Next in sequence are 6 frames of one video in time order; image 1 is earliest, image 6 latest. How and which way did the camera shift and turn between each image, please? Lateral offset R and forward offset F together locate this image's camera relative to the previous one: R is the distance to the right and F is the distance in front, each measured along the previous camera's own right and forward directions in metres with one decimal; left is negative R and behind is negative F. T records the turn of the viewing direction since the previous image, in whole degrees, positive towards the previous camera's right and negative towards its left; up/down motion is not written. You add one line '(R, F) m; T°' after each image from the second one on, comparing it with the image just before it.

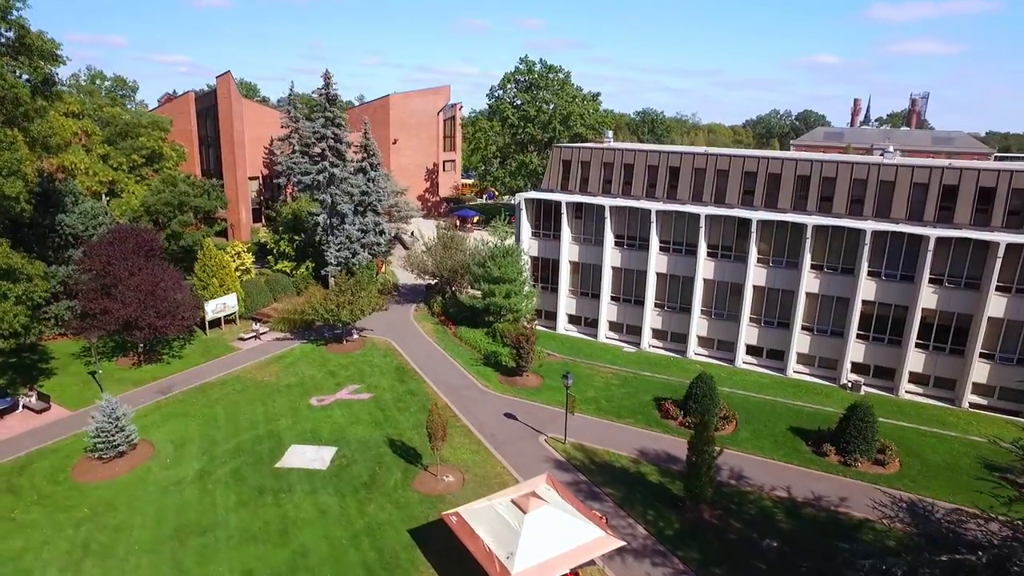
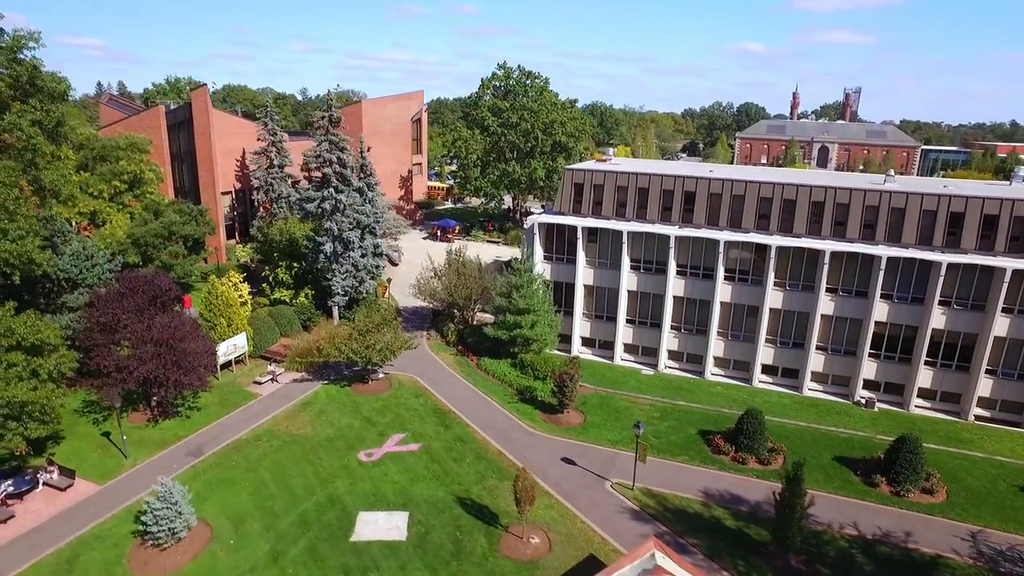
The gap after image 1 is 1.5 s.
(-4.4, +0.6) m; +6°
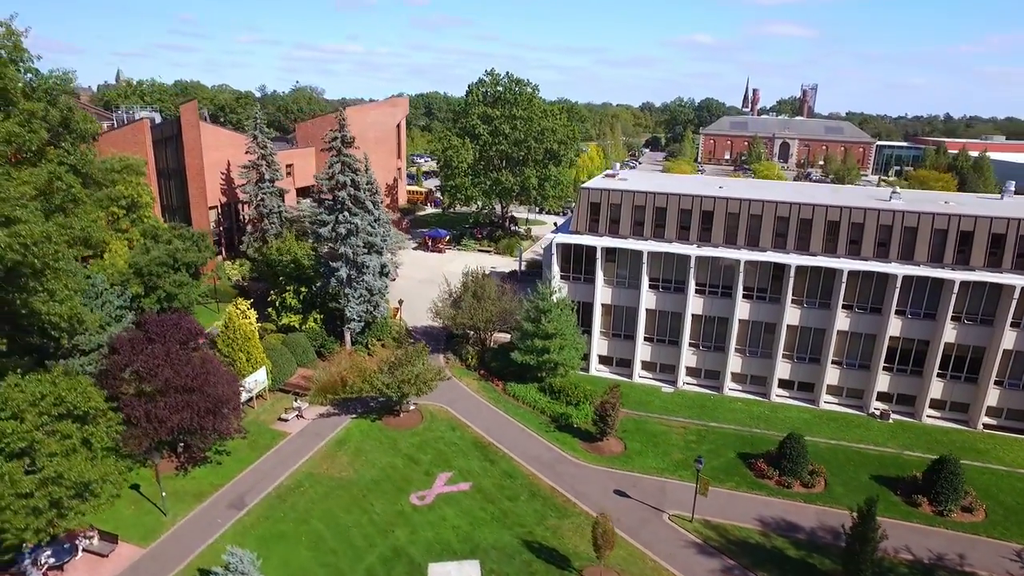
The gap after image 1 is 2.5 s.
(-3.6, +0.4) m; +4°
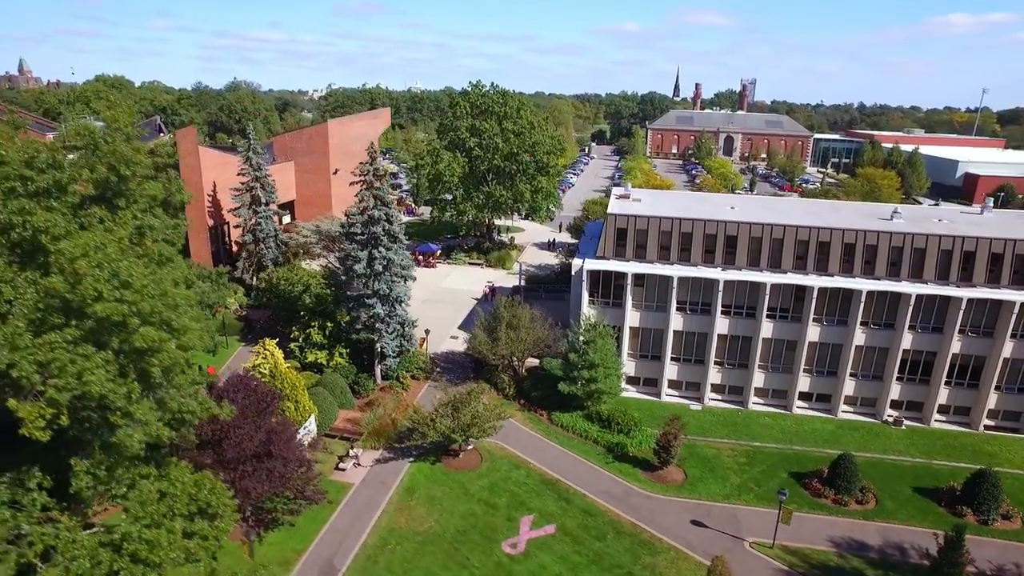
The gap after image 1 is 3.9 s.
(-5.6, +0.1) m; +6°
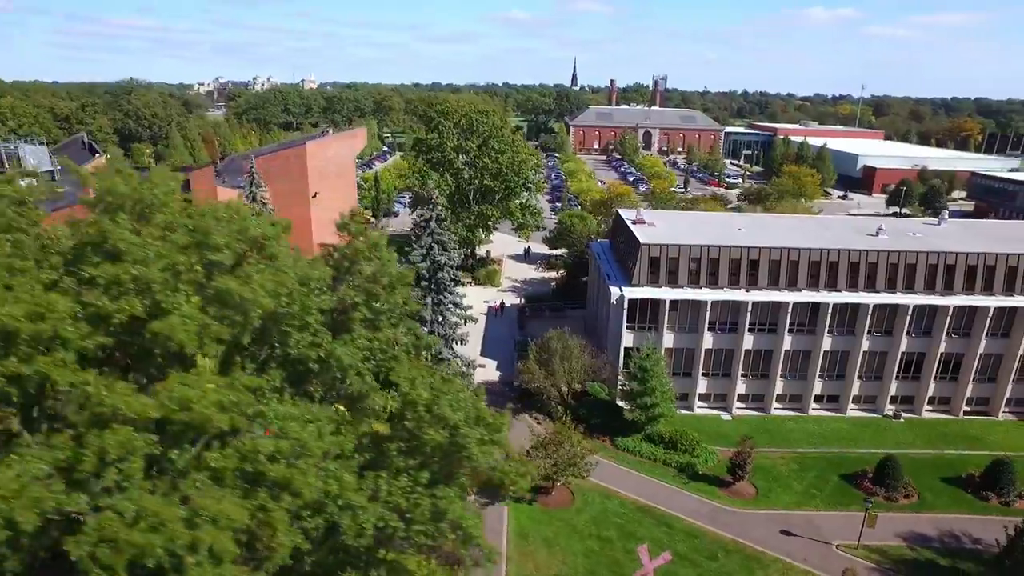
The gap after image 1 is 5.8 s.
(-8.7, -0.4) m; +9°
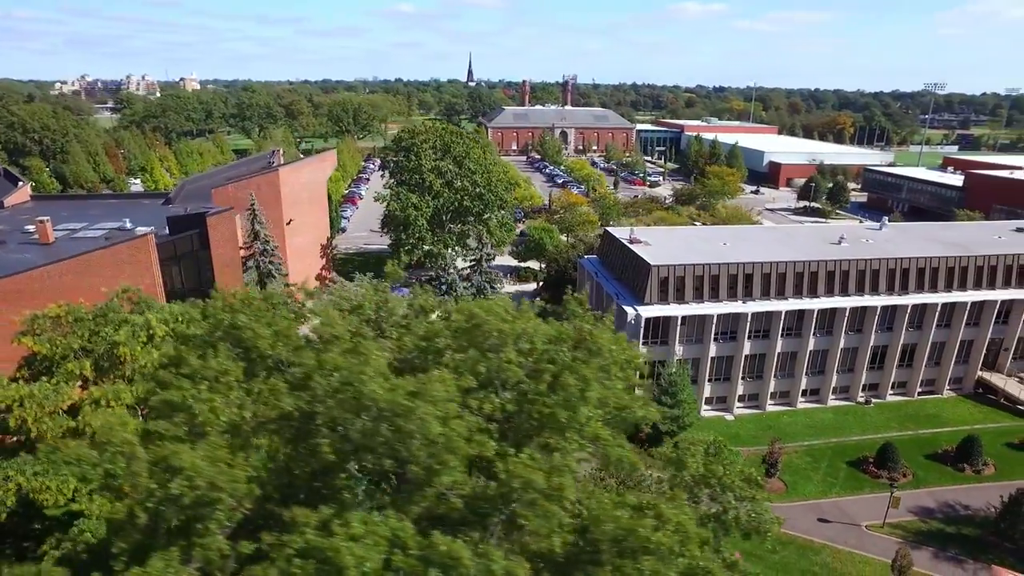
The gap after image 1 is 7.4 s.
(-8.2, -1.0) m; +9°
